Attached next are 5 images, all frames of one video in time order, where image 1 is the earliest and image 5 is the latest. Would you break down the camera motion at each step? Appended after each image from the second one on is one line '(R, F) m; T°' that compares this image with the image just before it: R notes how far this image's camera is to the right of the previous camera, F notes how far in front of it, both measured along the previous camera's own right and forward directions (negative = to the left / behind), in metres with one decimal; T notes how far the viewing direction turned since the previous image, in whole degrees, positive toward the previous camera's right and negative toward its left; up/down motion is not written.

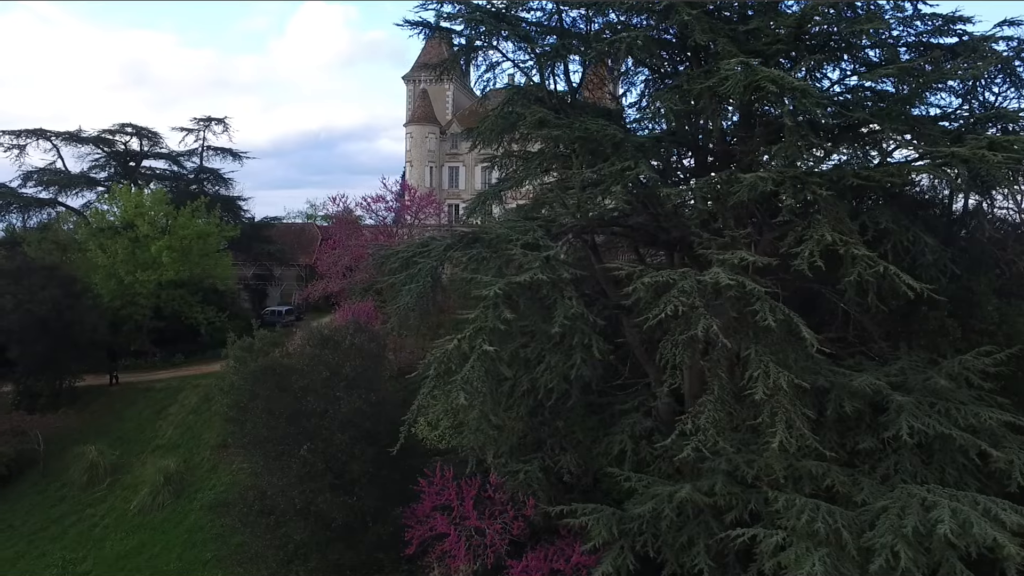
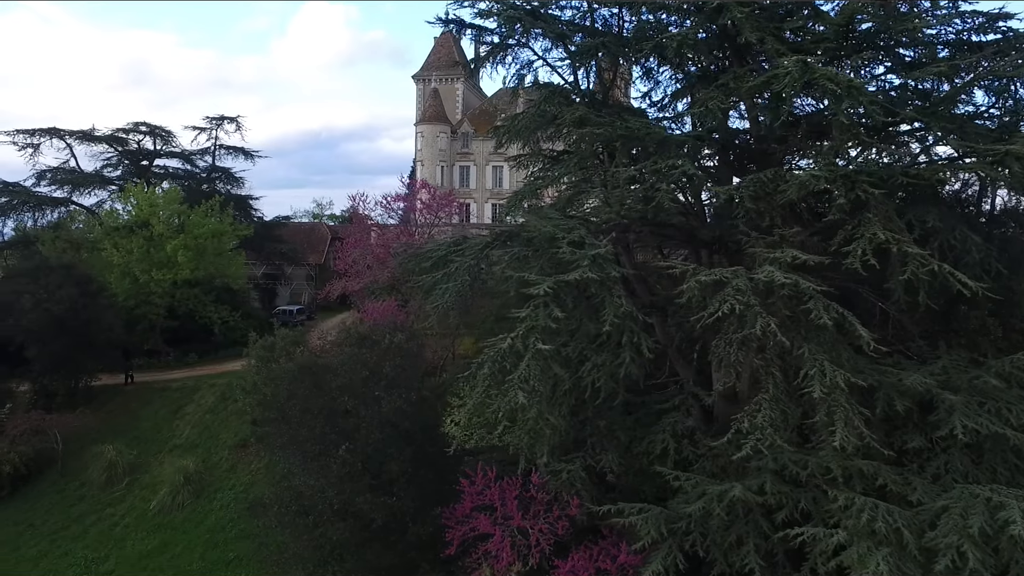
(-0.7, 0.0) m; 0°
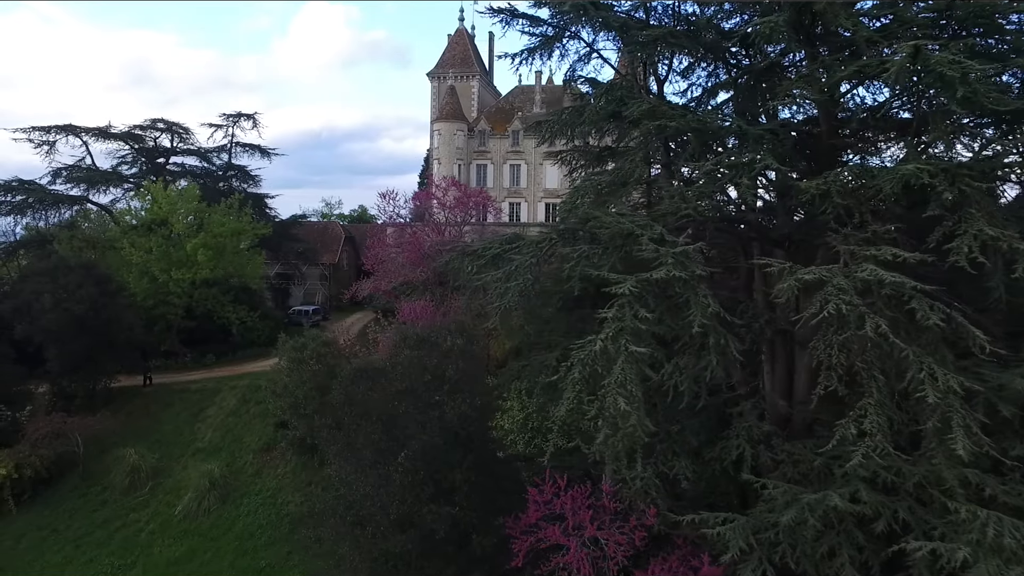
(-1.1, +0.5) m; 0°
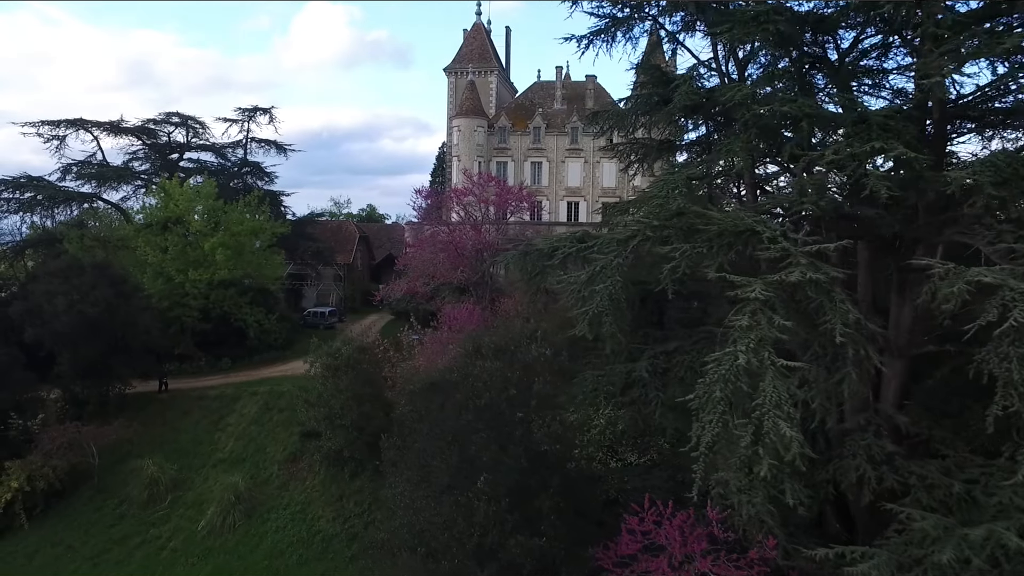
(-1.3, +1.2) m; 0°
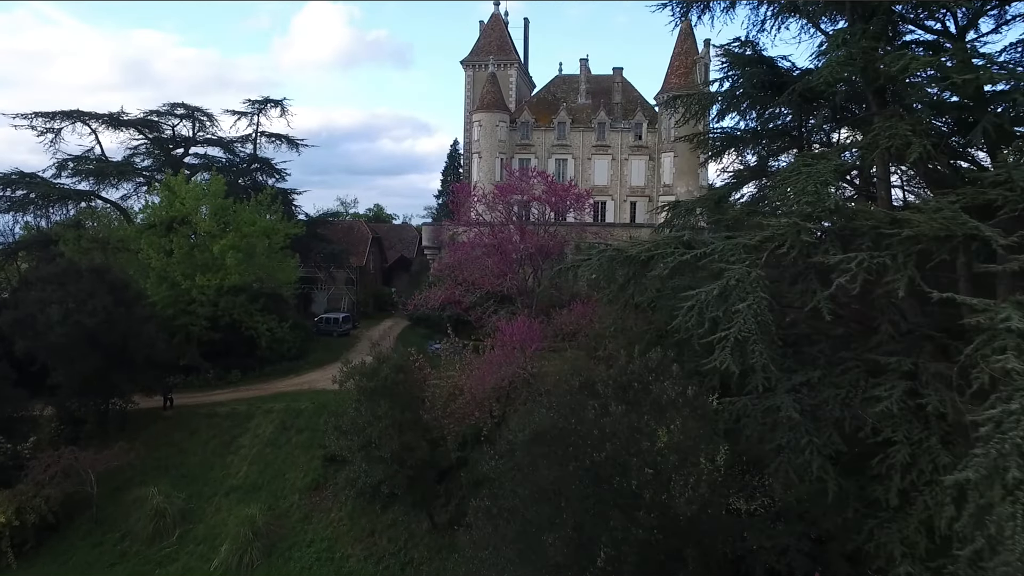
(-1.4, +2.1) m; 0°
